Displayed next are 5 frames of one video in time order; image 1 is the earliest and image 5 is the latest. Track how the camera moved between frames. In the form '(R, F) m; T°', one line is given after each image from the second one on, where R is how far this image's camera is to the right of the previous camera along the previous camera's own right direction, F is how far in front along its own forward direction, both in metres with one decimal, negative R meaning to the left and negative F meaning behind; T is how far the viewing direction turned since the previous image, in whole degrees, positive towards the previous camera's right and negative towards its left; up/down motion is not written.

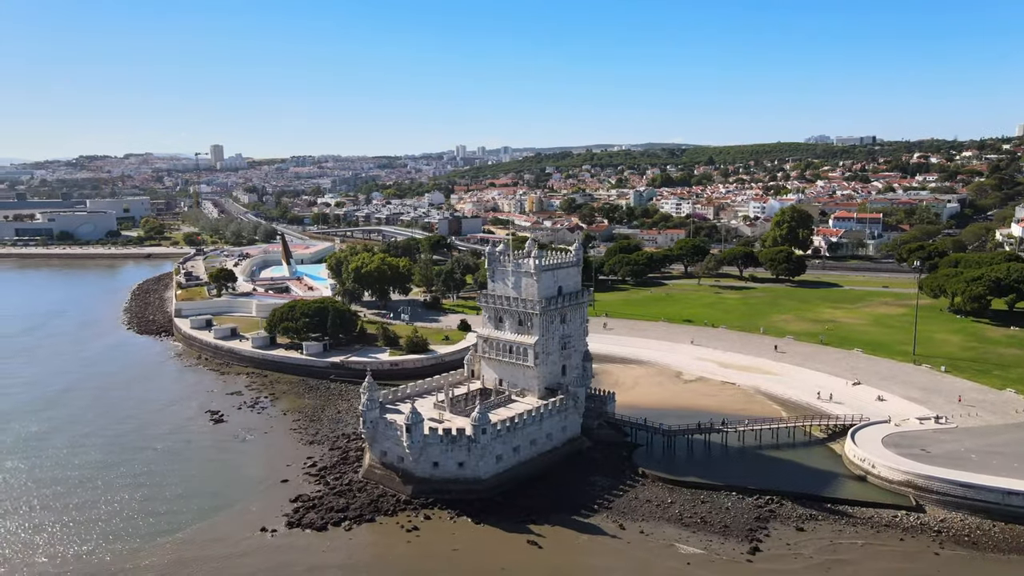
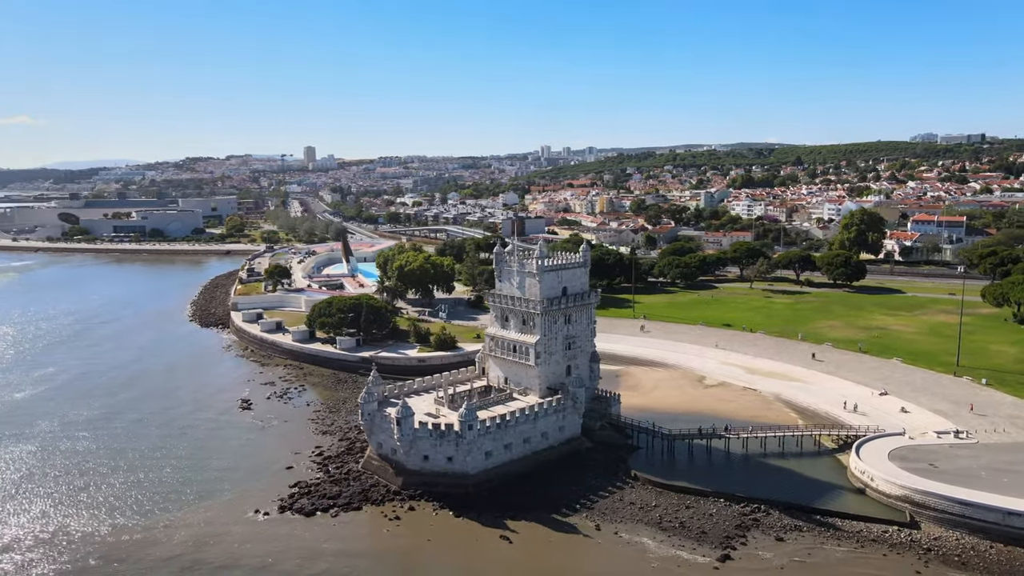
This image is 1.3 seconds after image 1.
(+3.8, -0.3) m; -6°
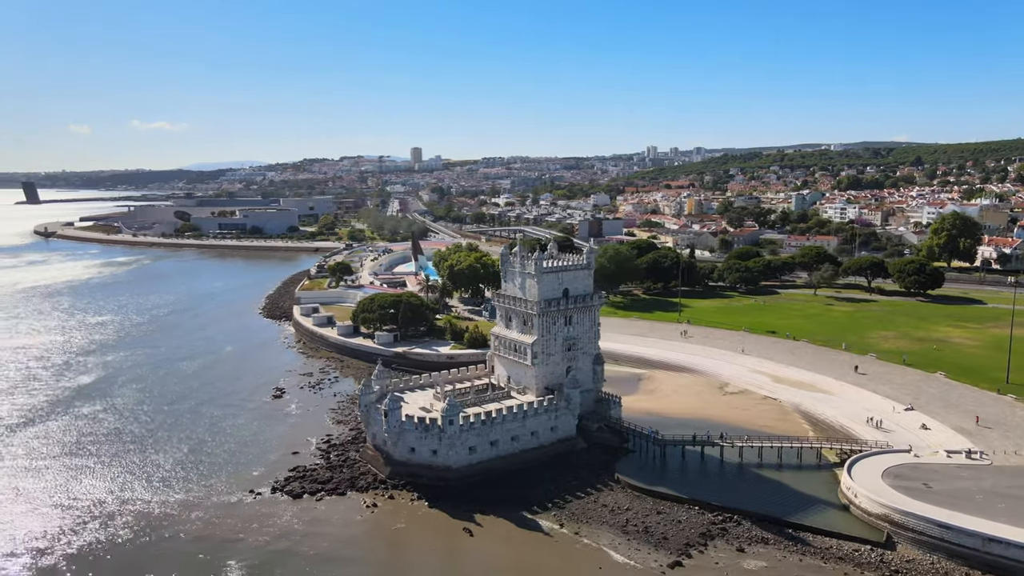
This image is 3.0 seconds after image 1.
(+4.9, -0.4) m; -8°
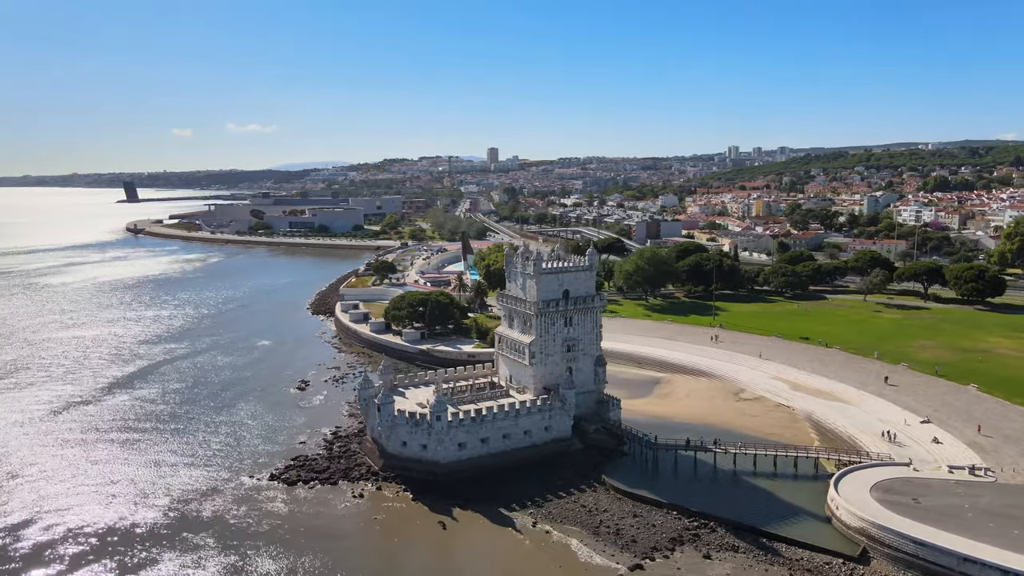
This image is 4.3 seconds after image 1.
(+3.7, -0.3) m; -6°
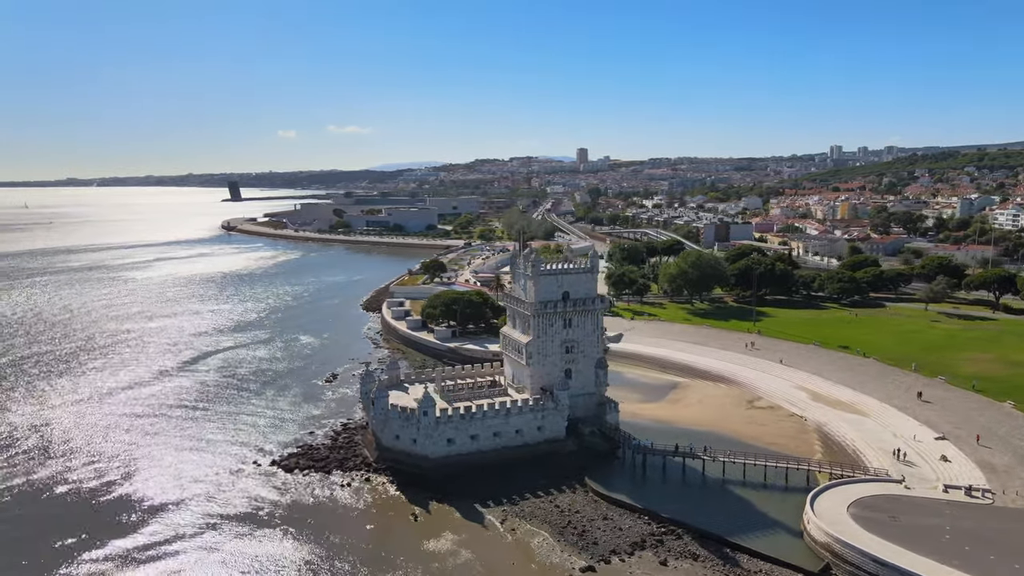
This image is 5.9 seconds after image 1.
(+4.4, -0.3) m; -7°
